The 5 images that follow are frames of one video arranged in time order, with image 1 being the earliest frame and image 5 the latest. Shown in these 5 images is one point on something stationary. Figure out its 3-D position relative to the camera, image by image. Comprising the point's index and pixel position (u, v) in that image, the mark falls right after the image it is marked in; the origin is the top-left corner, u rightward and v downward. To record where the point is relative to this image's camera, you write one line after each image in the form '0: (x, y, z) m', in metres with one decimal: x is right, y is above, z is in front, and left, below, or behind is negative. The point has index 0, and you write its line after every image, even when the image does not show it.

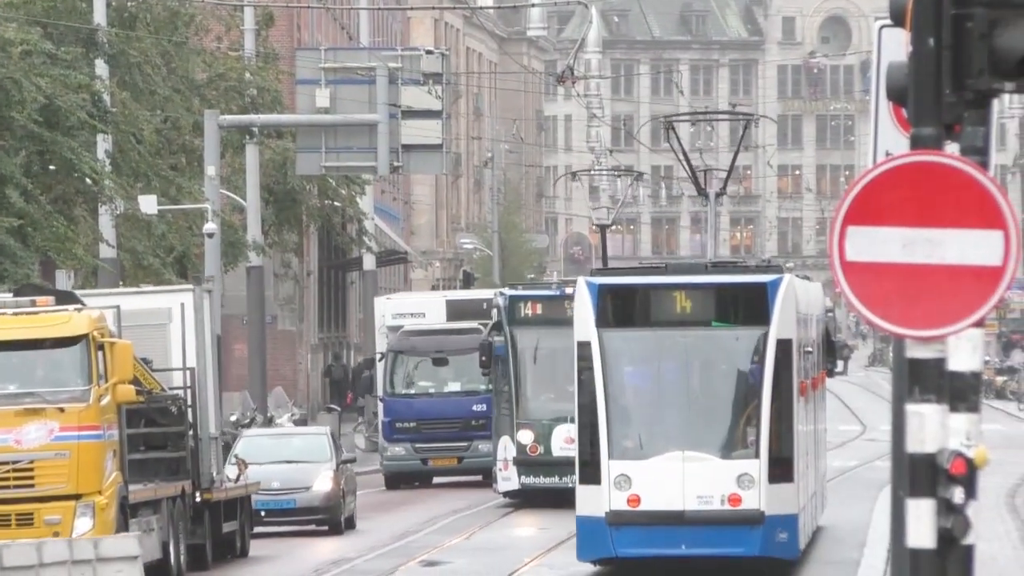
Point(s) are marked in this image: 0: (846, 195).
0: (+0.9, +0.3, +7.8) m
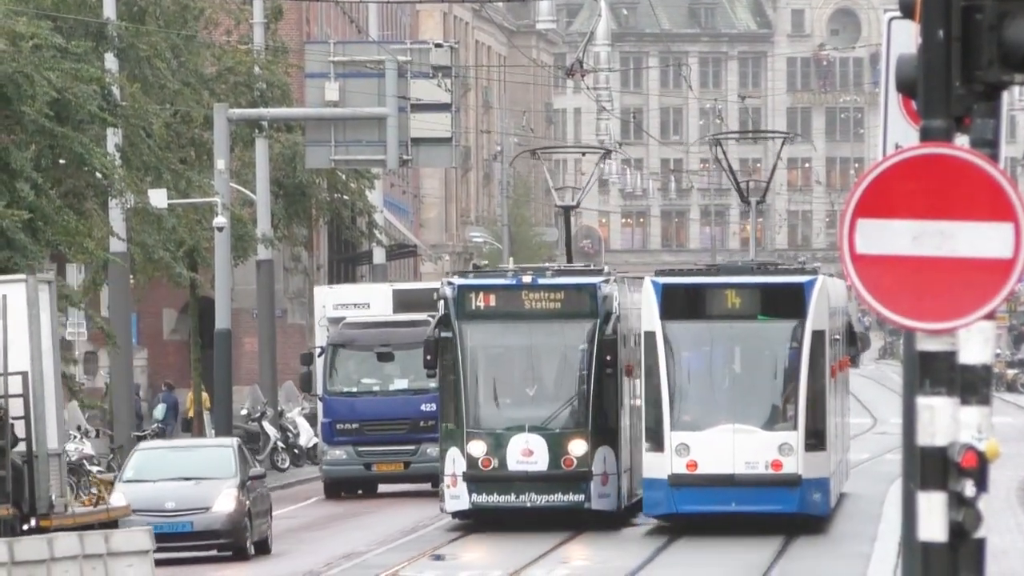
0: (+1.0, +0.3, +7.8) m
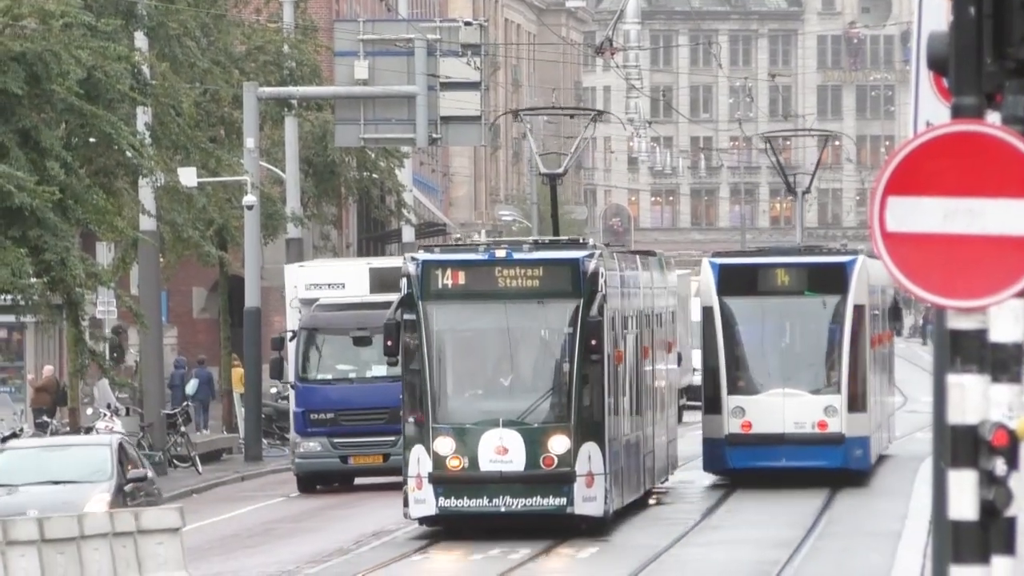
0: (+1.0, +0.3, +7.7) m
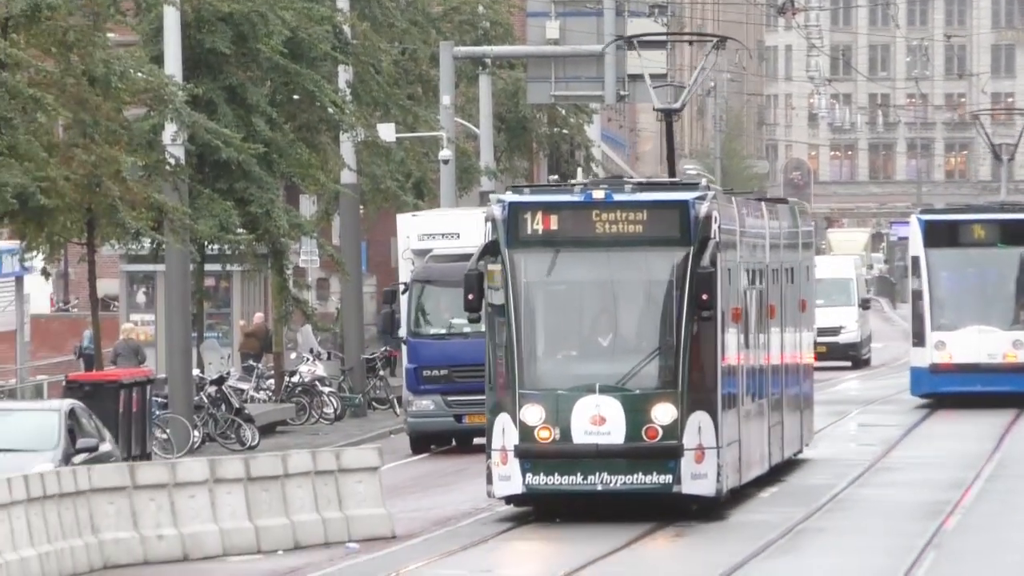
0: (+1.9, +0.6, +8.8) m
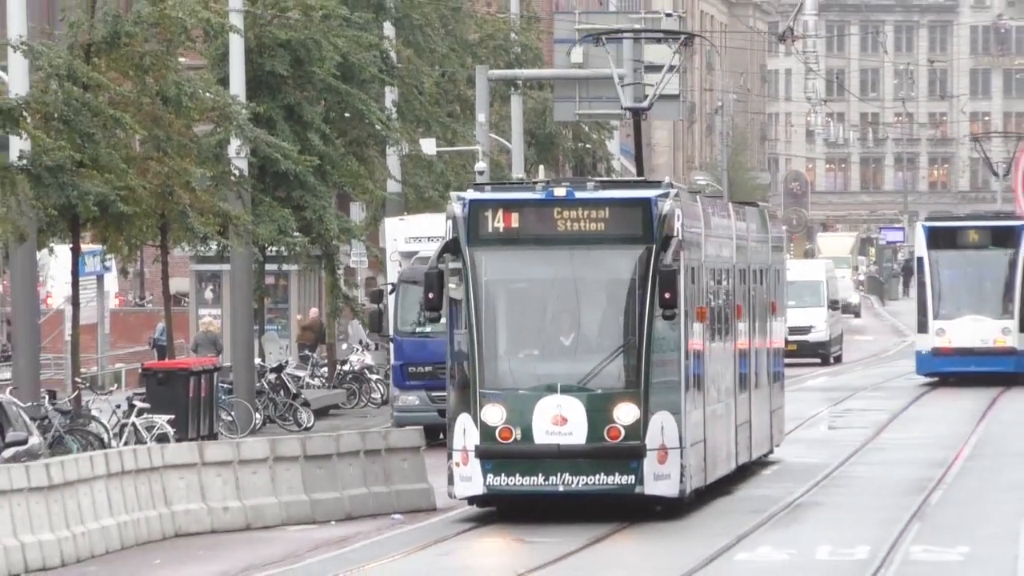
0: (+2.0, +0.6, +11.8) m
